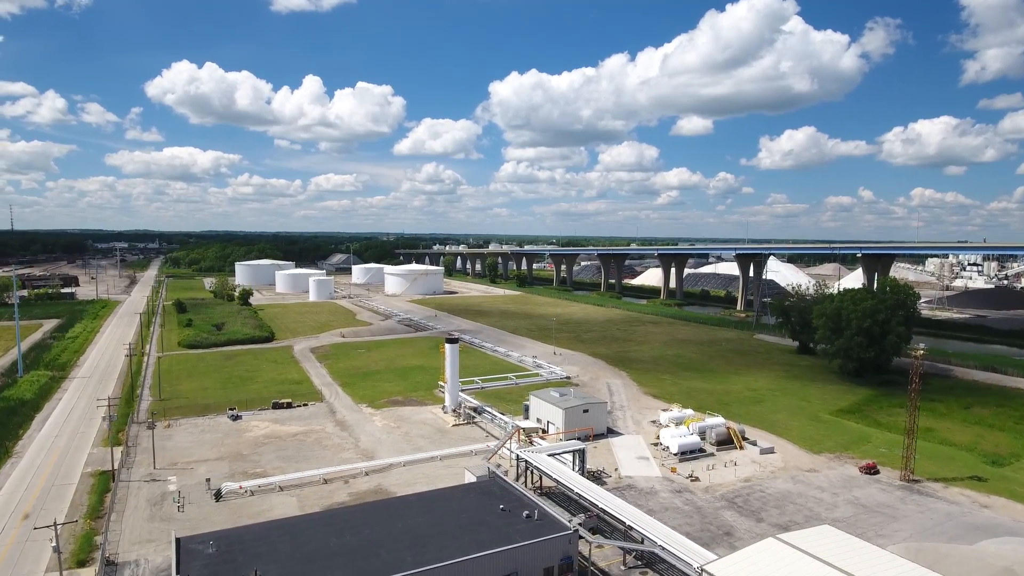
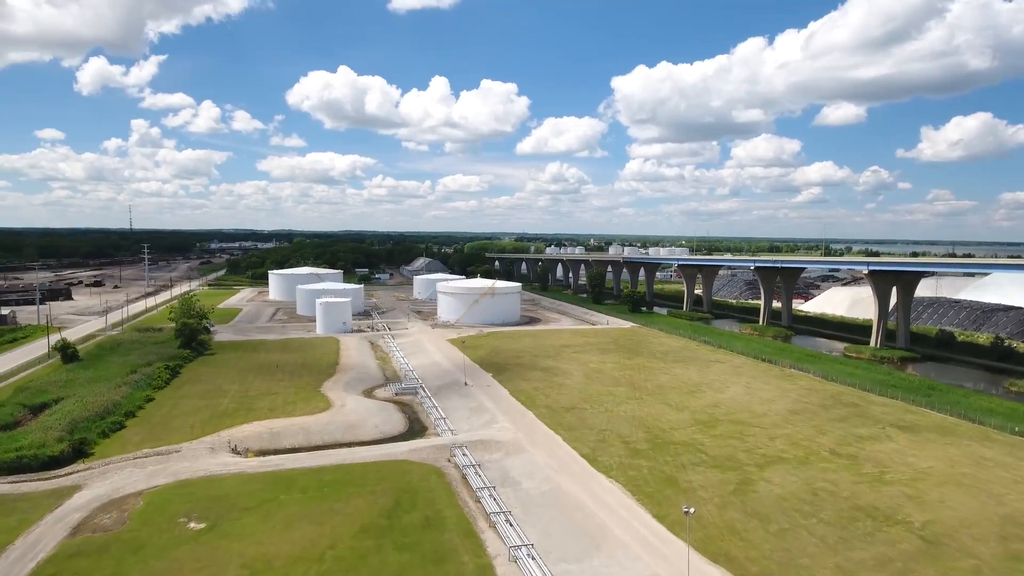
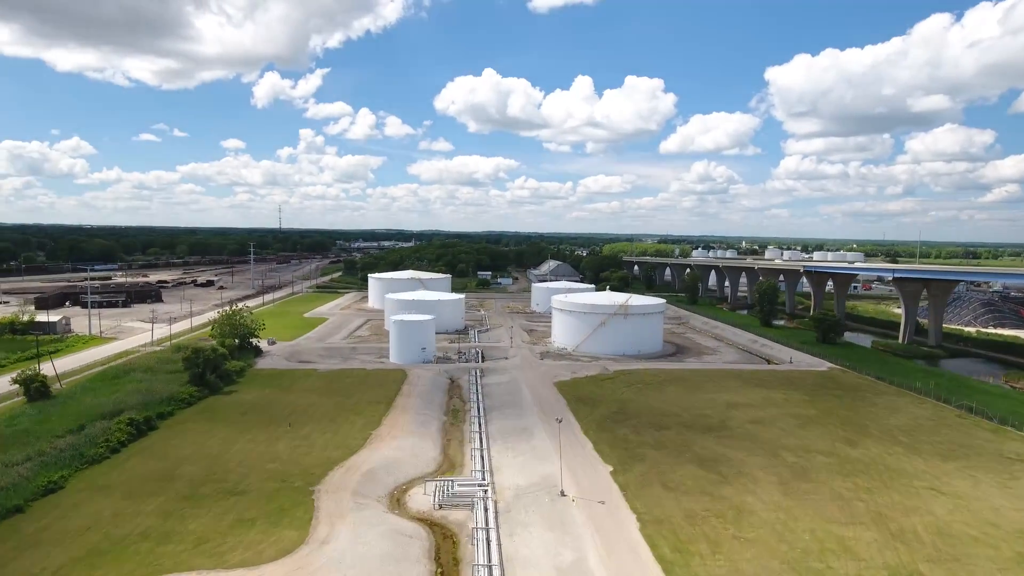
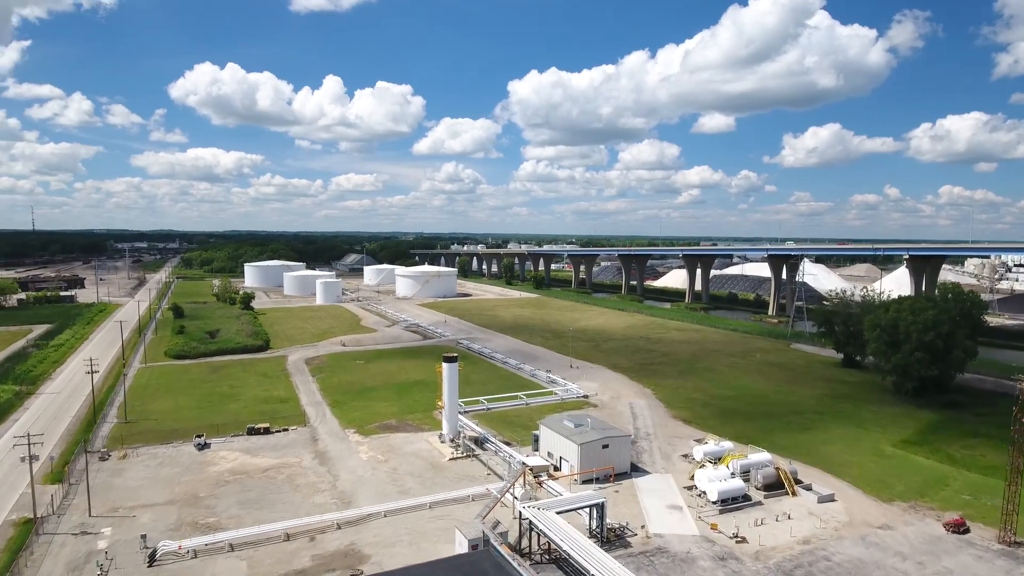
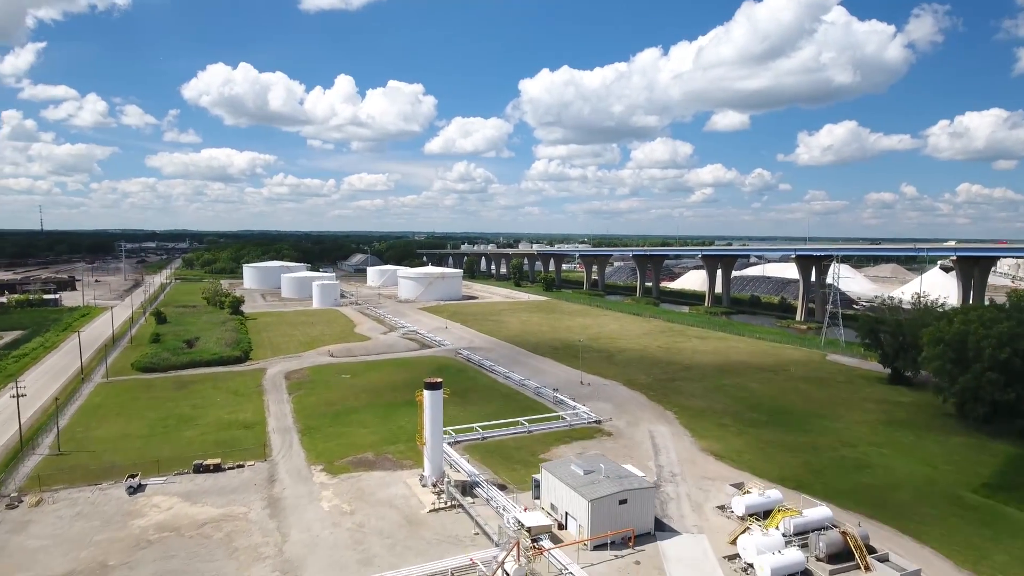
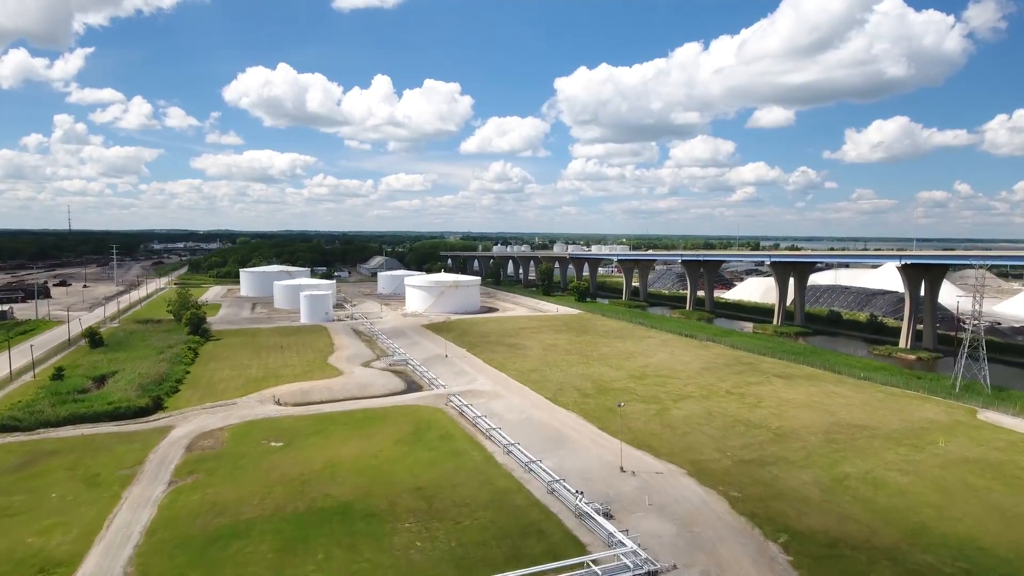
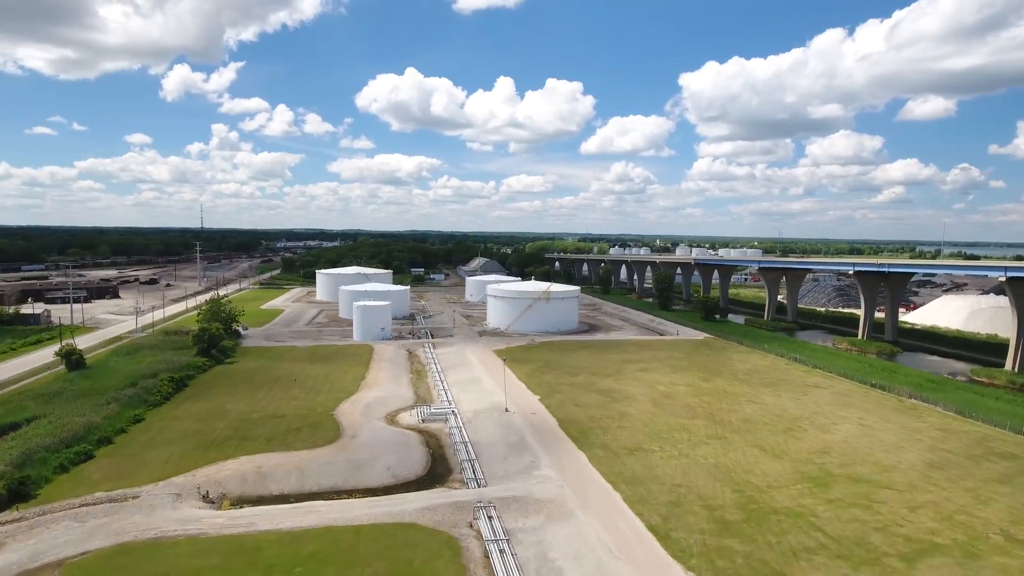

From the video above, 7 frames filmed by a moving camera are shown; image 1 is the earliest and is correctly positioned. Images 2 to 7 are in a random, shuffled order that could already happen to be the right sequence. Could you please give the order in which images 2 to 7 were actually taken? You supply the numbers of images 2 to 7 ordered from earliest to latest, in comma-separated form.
4, 5, 6, 2, 7, 3
